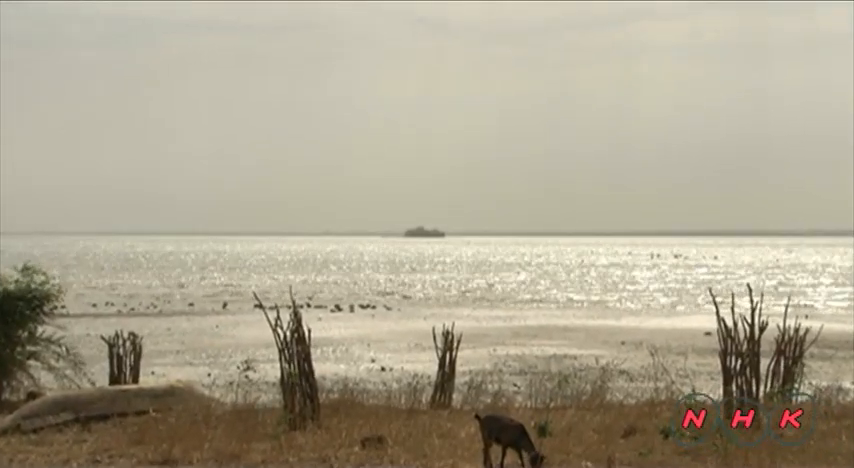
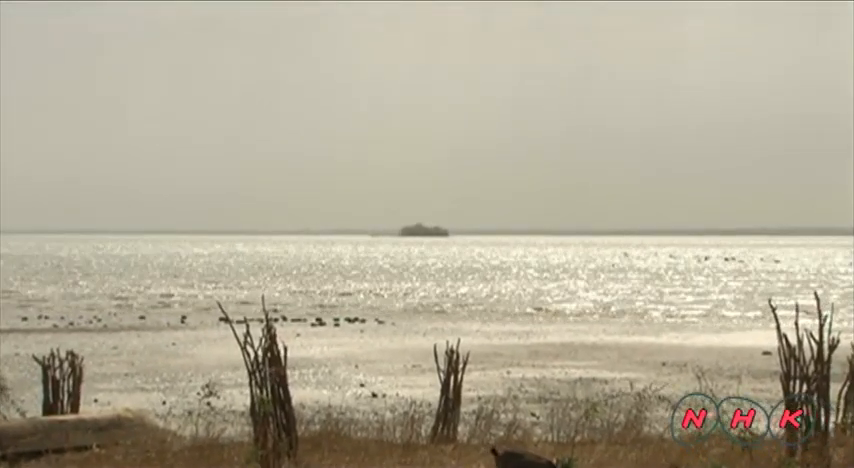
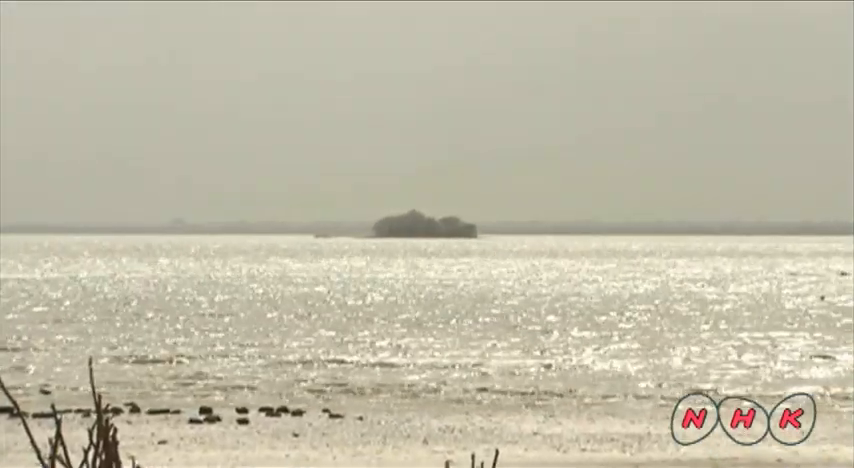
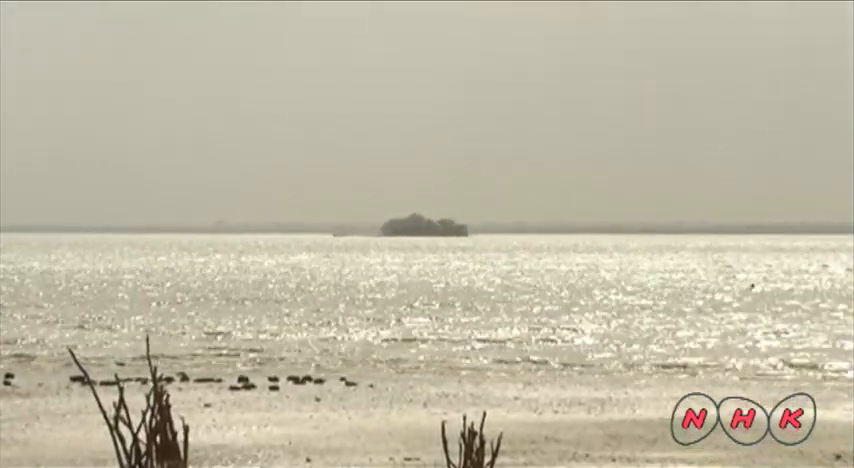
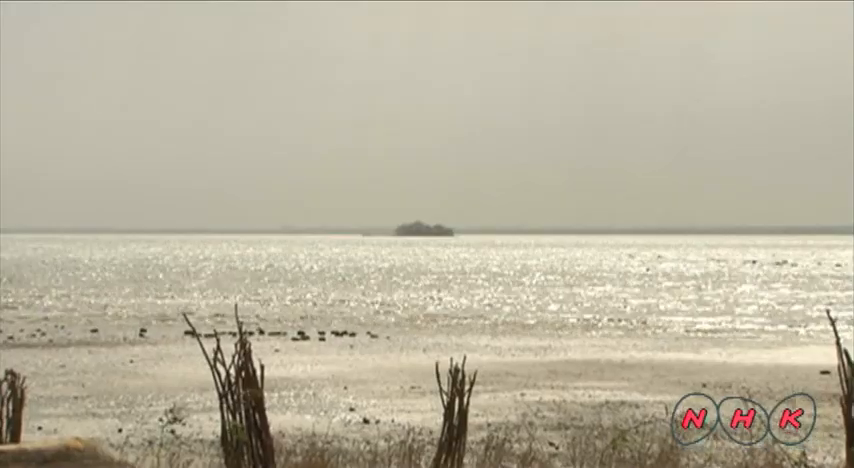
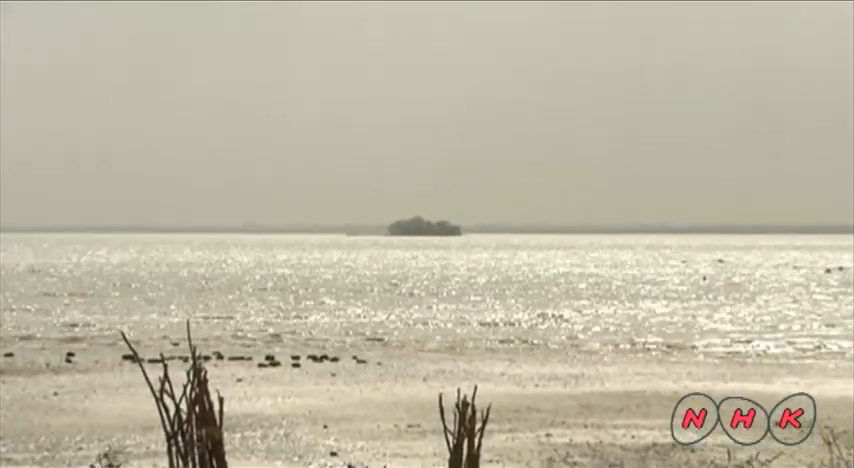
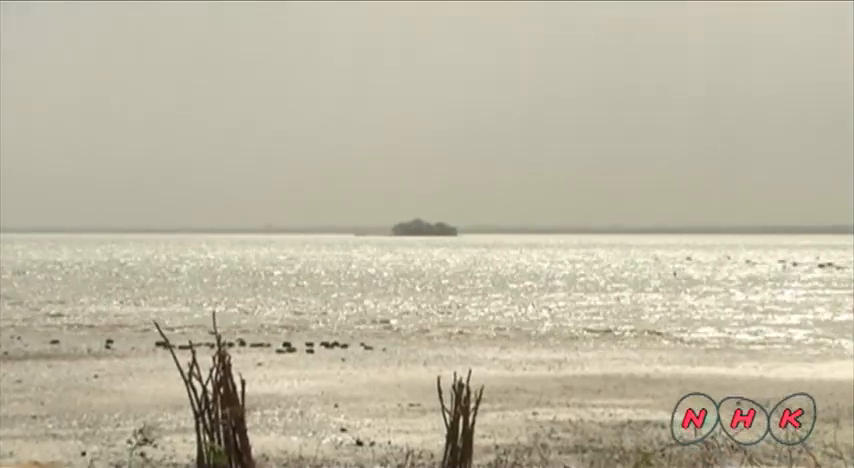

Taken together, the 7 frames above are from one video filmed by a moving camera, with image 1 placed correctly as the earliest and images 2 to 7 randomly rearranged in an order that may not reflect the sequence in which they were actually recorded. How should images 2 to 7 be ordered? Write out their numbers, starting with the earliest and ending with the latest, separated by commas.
2, 5, 7, 6, 4, 3
